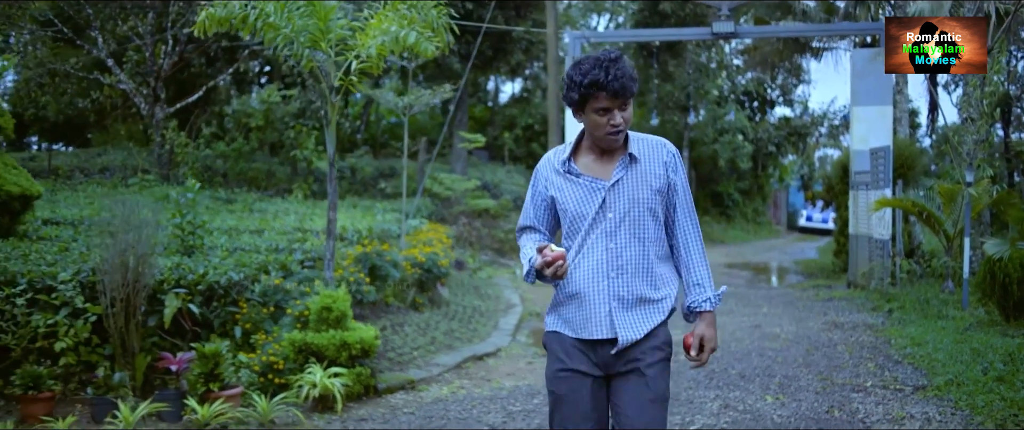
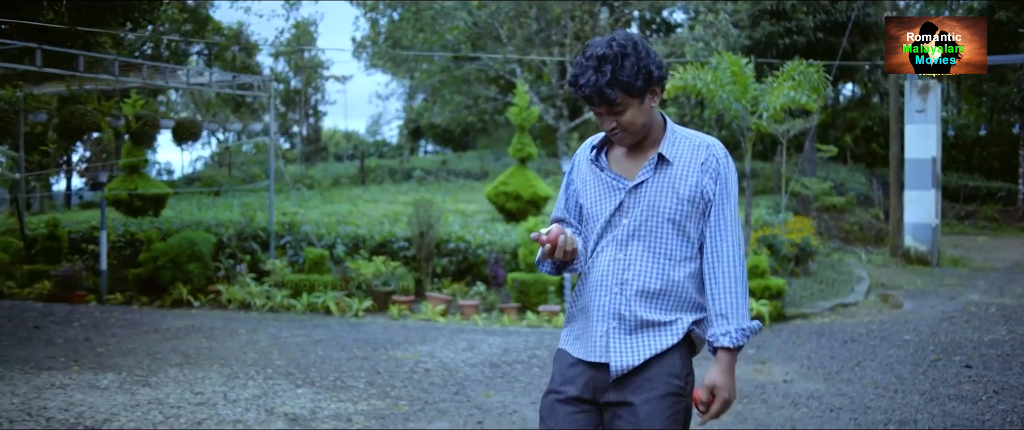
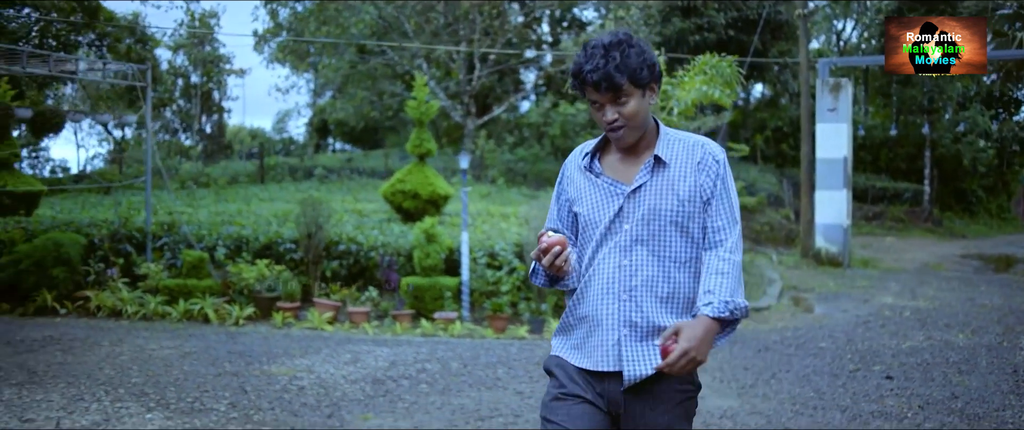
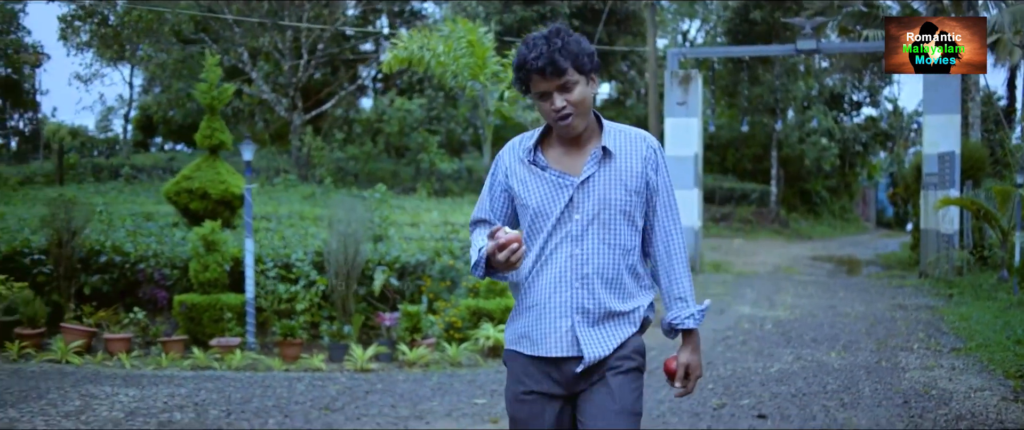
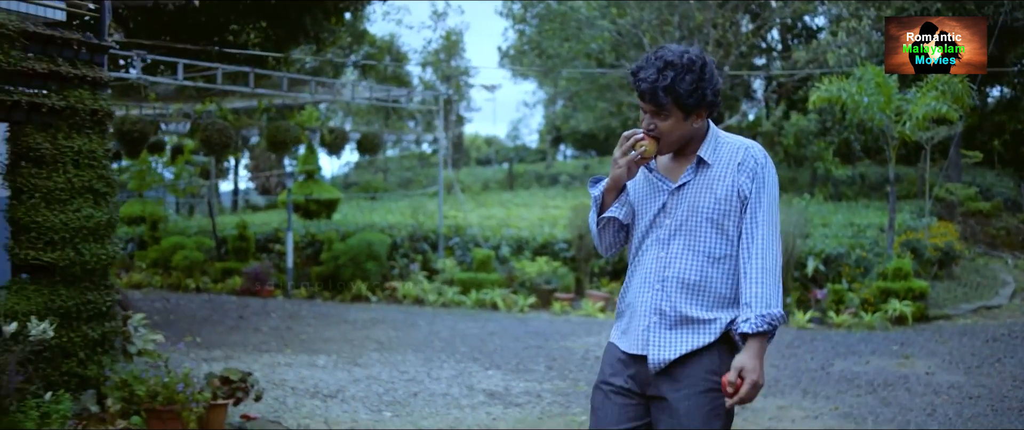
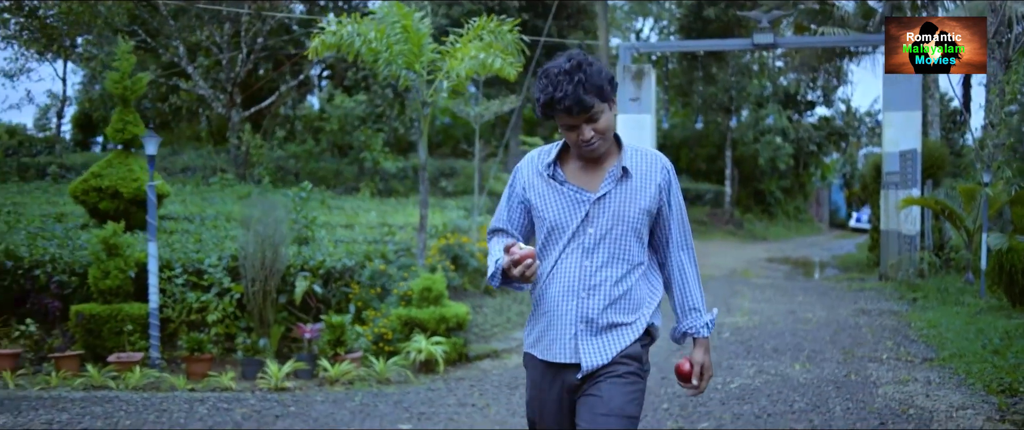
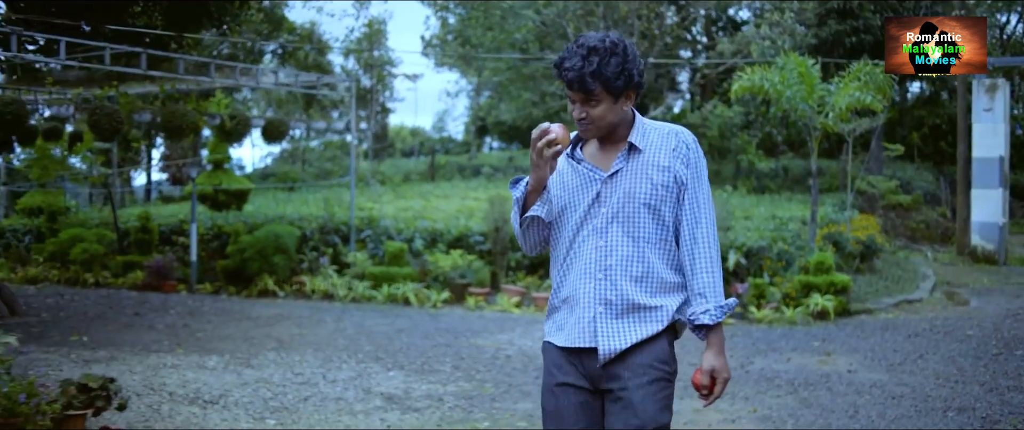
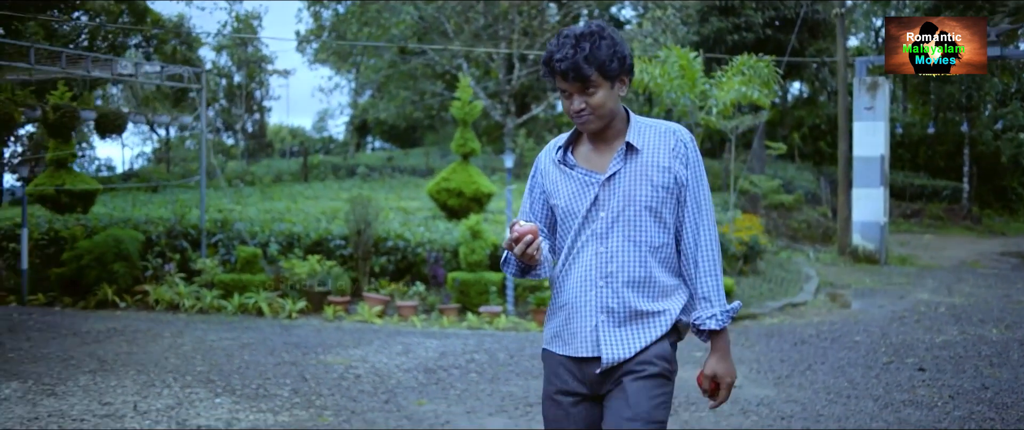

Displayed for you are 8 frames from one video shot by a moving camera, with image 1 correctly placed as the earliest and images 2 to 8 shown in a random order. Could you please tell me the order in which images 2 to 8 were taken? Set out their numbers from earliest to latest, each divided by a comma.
6, 4, 3, 8, 2, 7, 5
